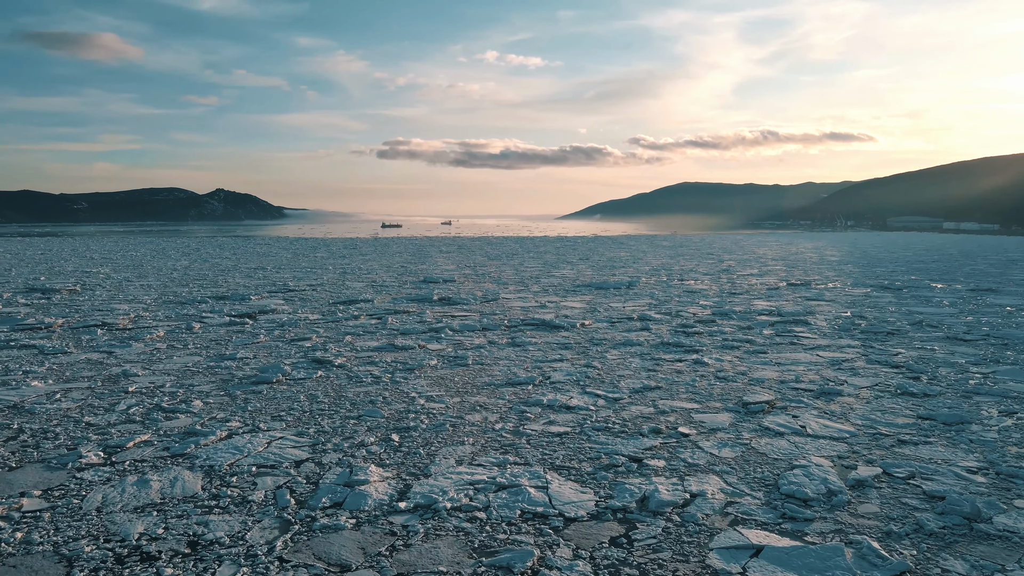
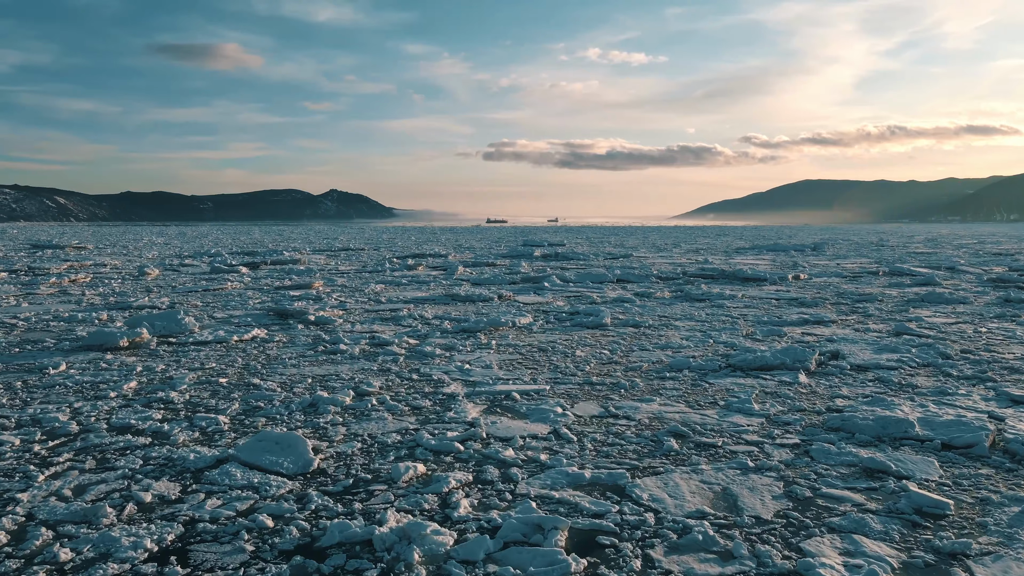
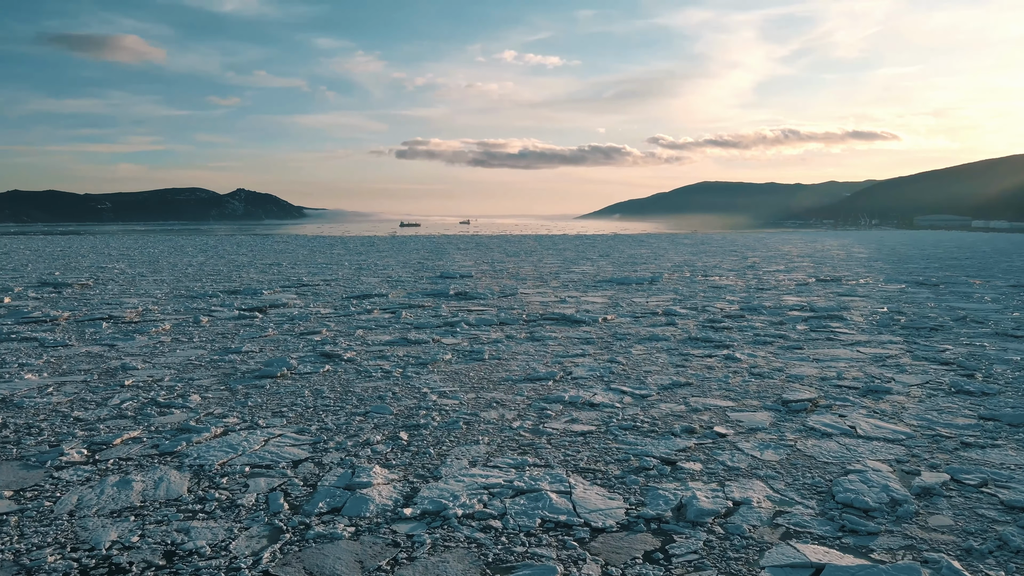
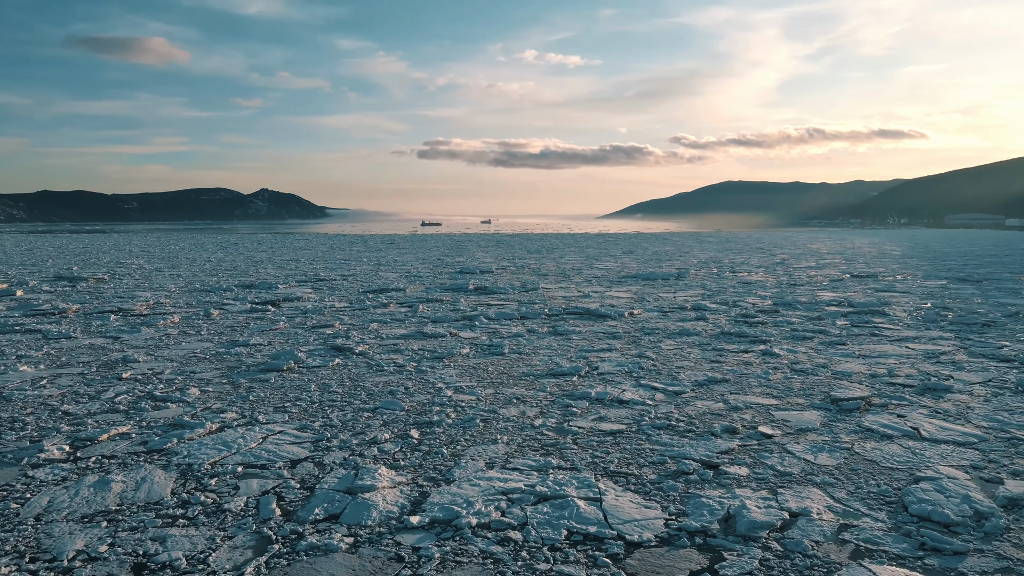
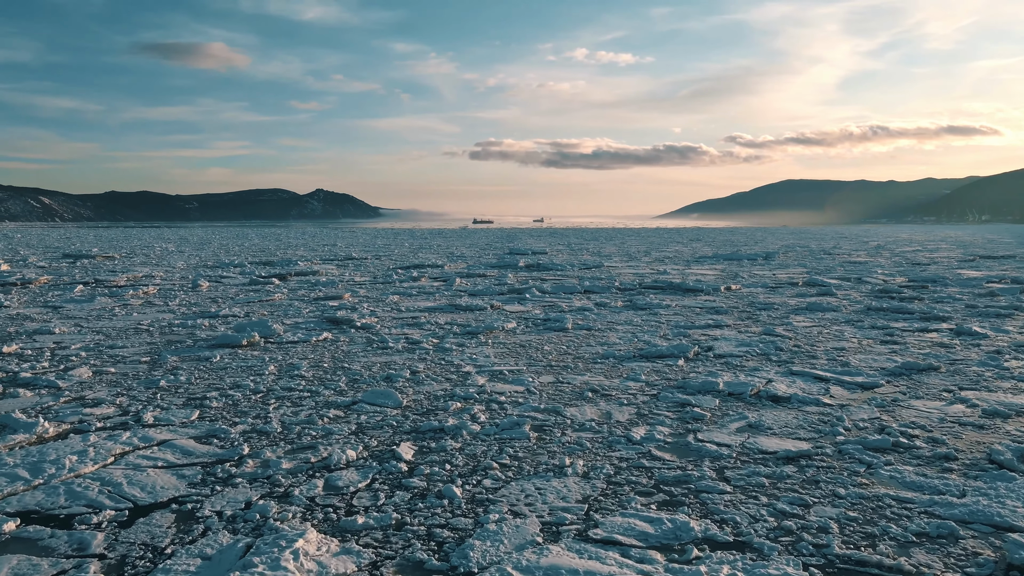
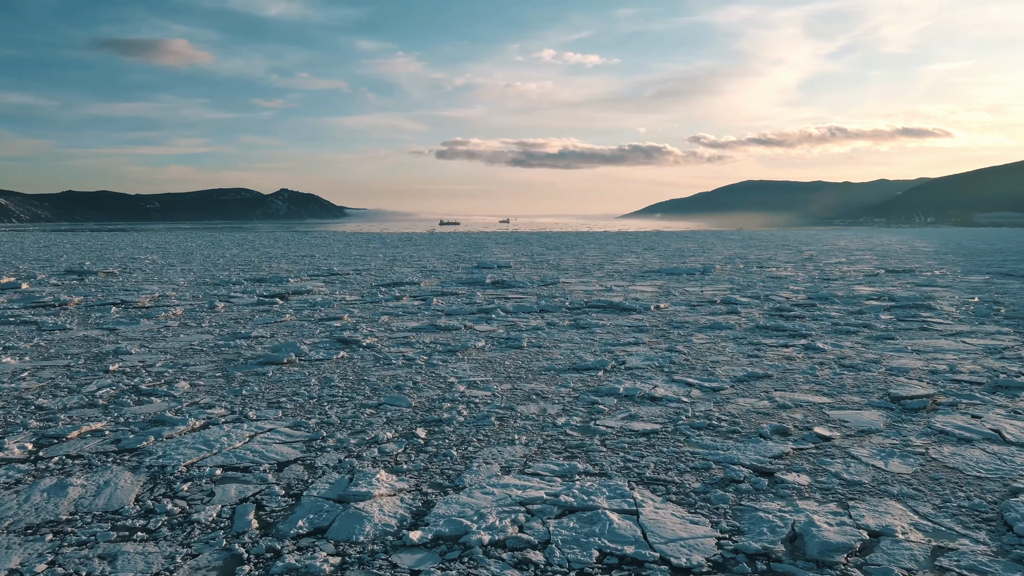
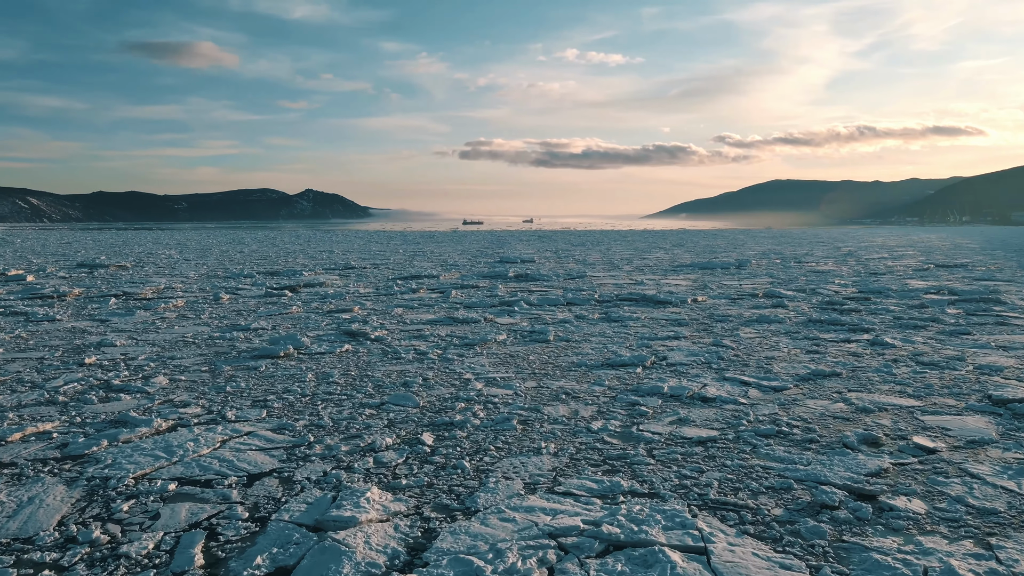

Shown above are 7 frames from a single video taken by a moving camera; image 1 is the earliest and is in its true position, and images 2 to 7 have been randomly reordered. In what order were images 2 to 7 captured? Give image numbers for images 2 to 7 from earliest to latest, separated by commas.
3, 4, 6, 7, 5, 2
